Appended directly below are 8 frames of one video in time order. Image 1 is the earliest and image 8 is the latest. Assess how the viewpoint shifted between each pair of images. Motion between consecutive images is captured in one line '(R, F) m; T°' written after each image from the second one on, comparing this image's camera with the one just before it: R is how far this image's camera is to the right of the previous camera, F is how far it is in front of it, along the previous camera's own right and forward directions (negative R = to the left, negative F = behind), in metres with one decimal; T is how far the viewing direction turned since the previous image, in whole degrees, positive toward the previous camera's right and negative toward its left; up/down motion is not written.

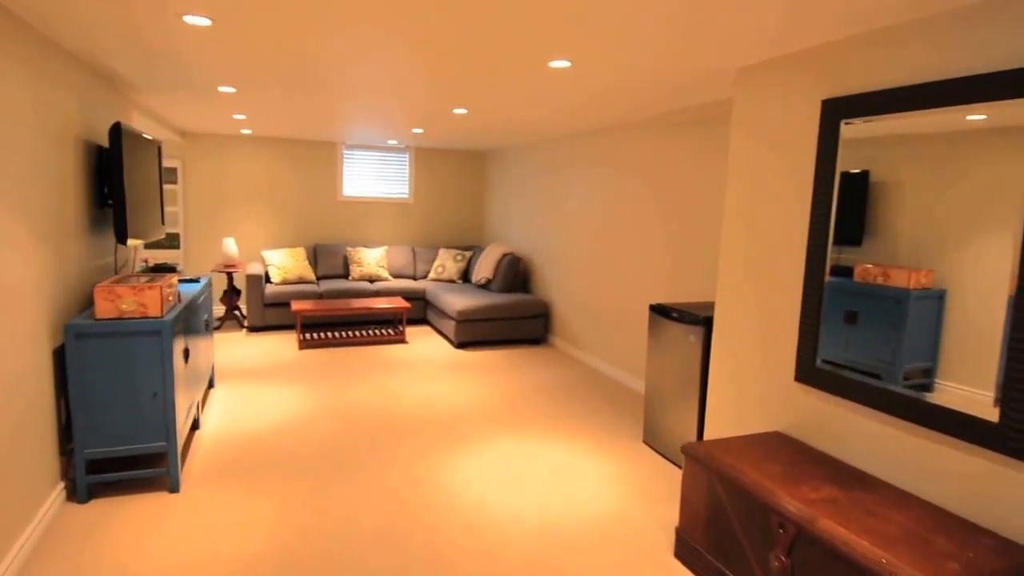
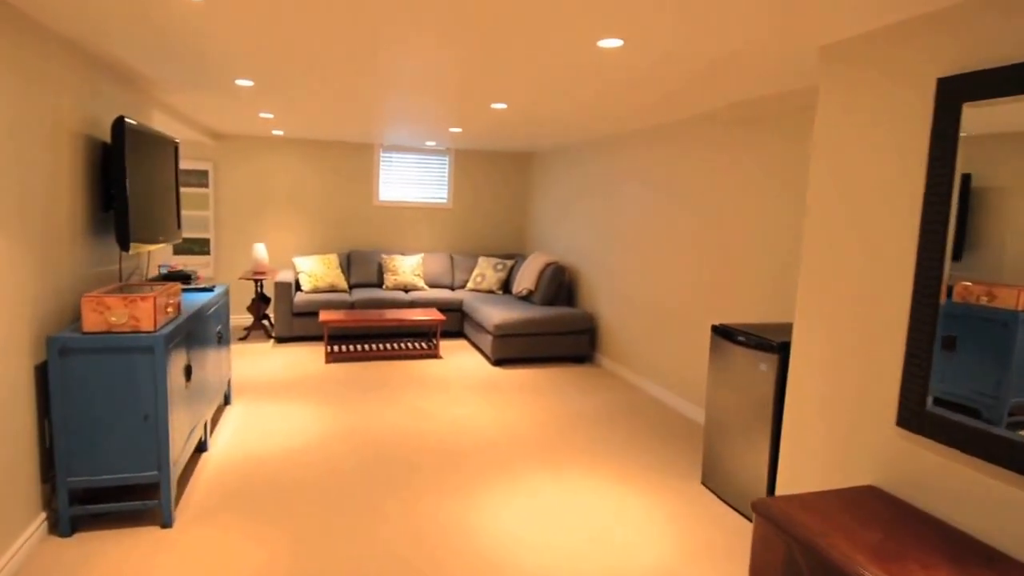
(0.0, +0.4) m; -4°
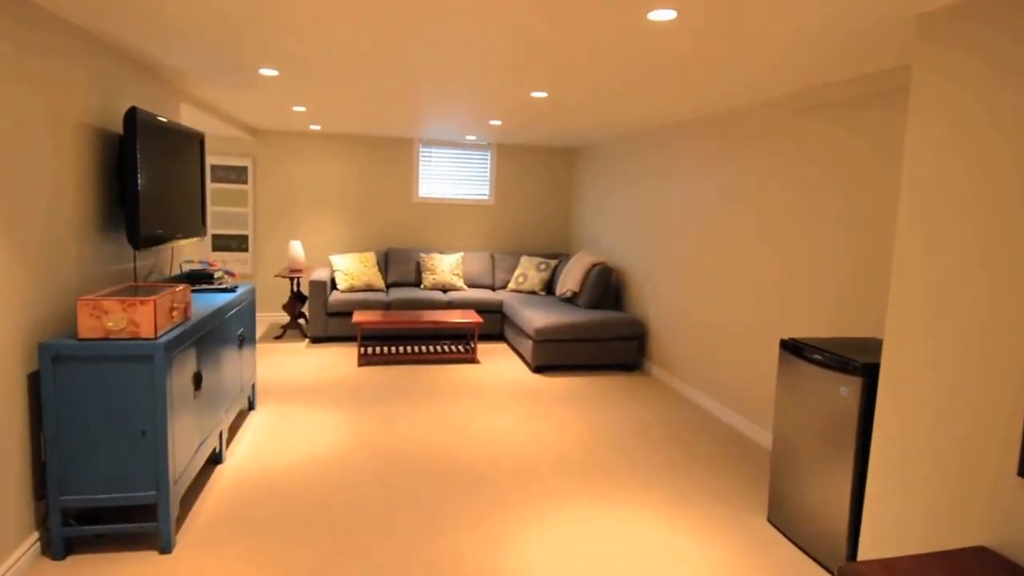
(+0.1, +0.3) m; -5°
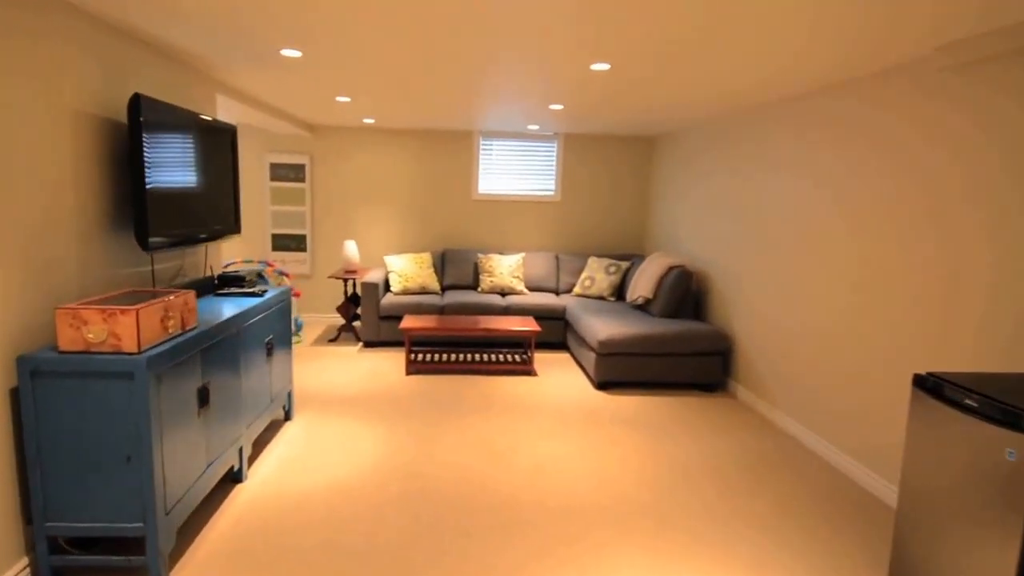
(+0.1, +0.4) m; -8°
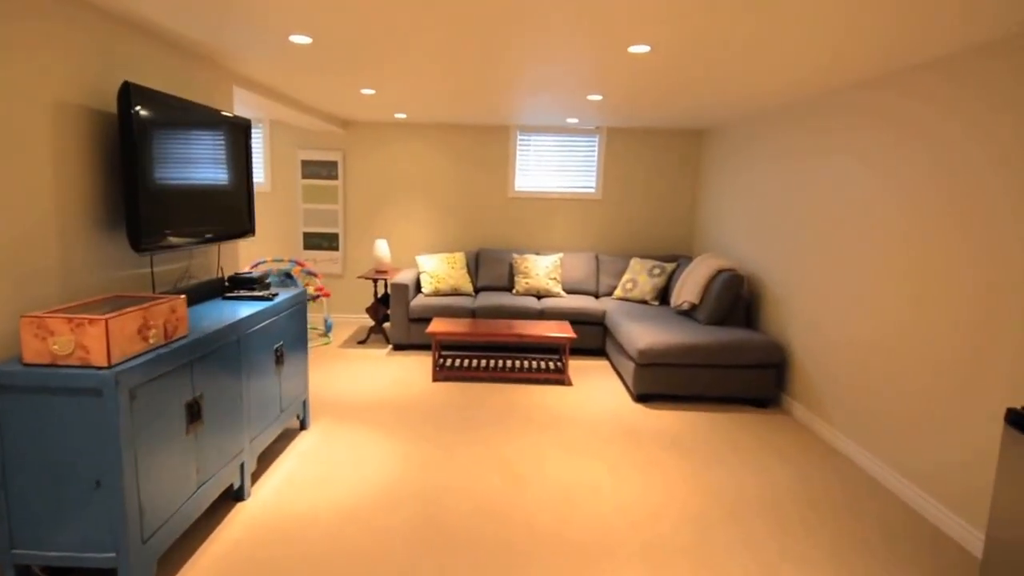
(+0.1, +0.3) m; -5°
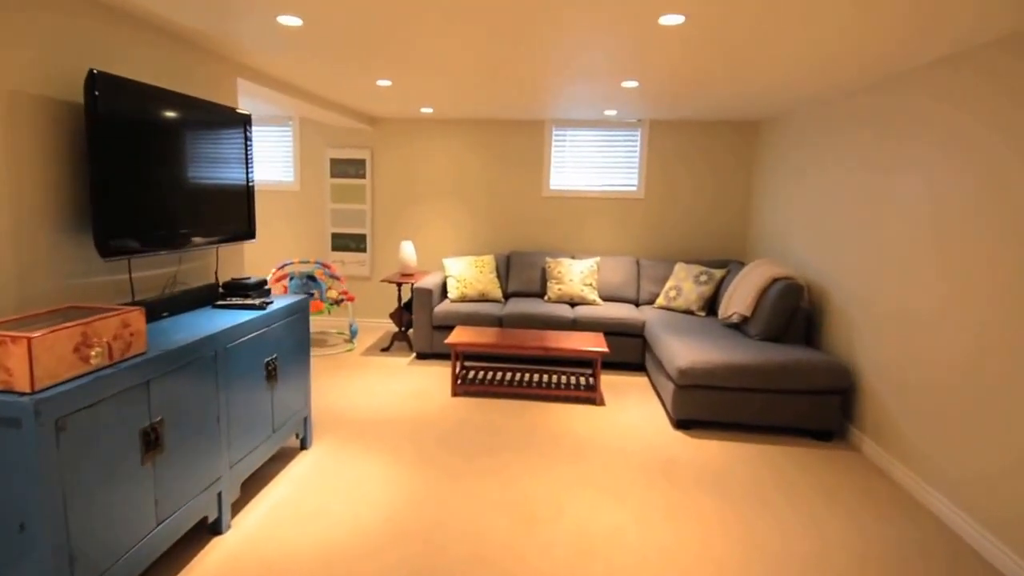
(+0.1, +0.3) m; -5°
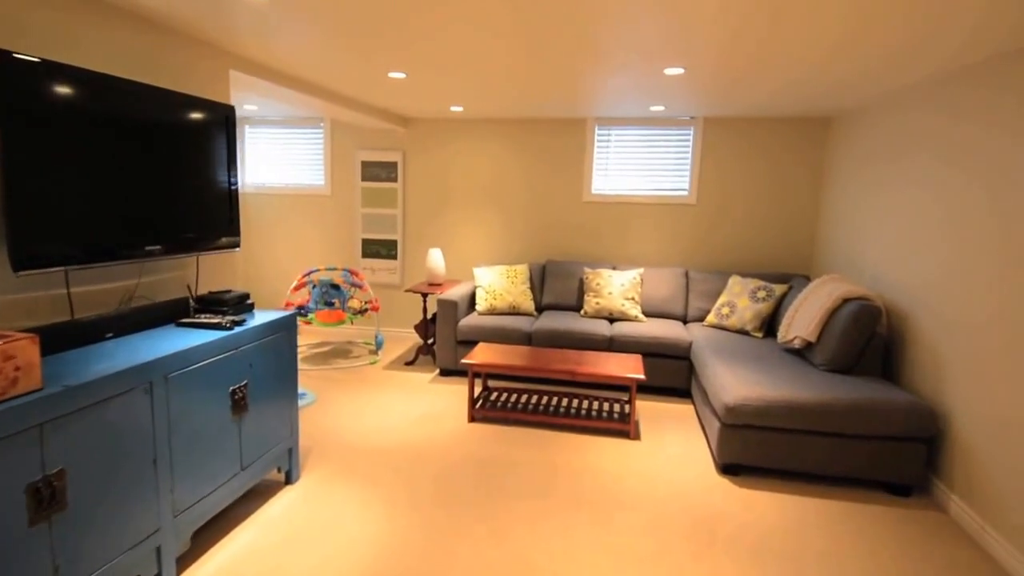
(+0.2, +0.4) m; -6°
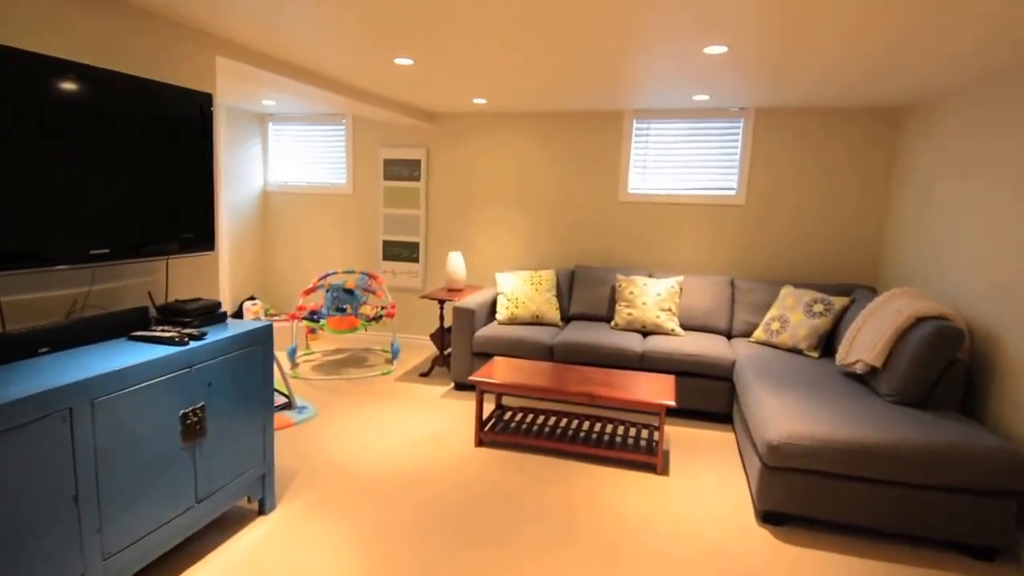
(+0.2, +0.4) m; -5°
